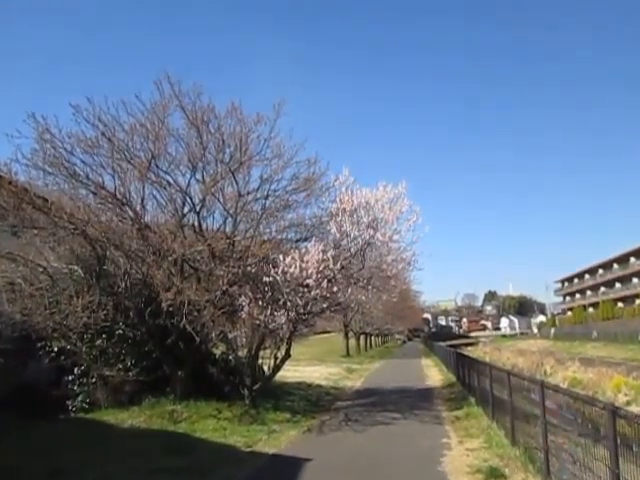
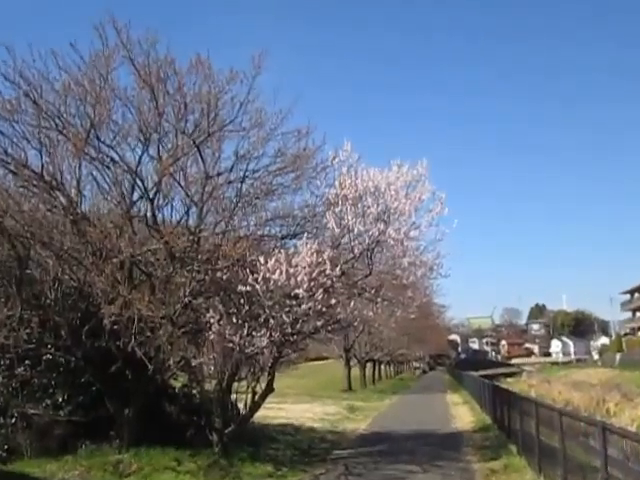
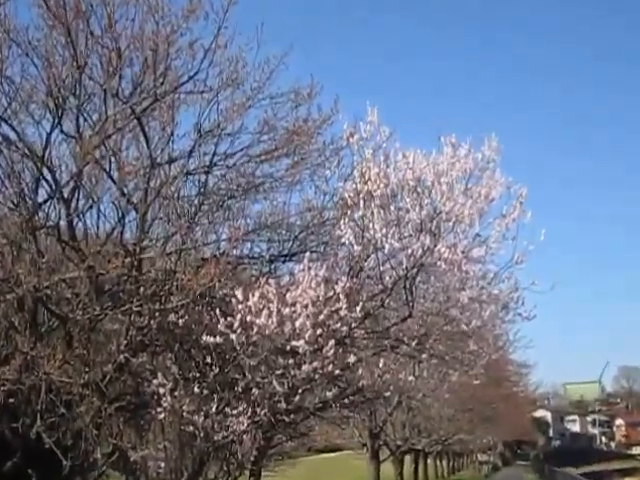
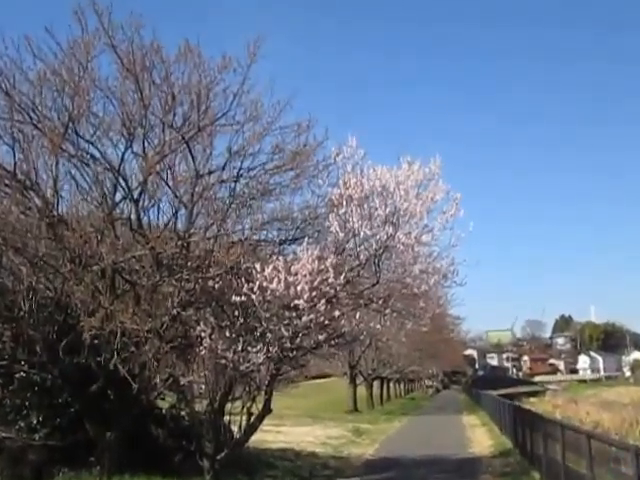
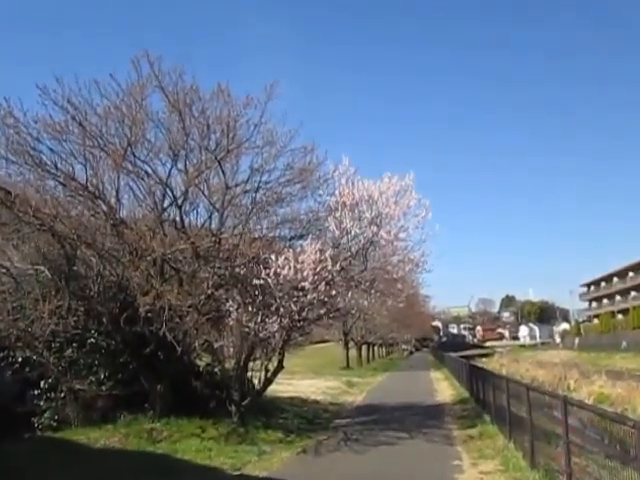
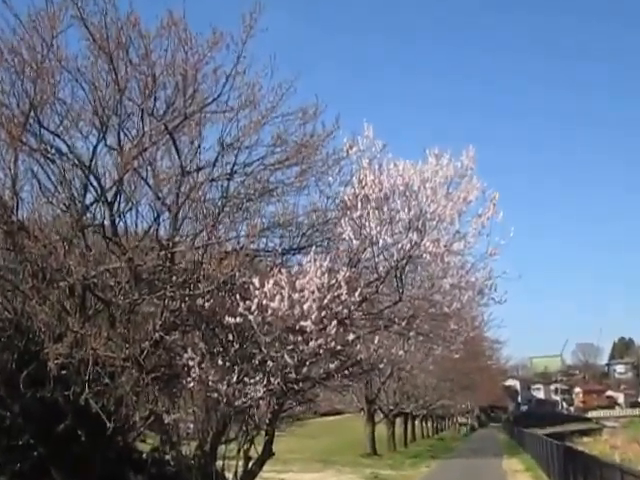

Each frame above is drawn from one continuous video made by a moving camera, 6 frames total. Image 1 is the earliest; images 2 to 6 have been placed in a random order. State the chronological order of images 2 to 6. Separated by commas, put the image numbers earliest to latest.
5, 2, 4, 6, 3
